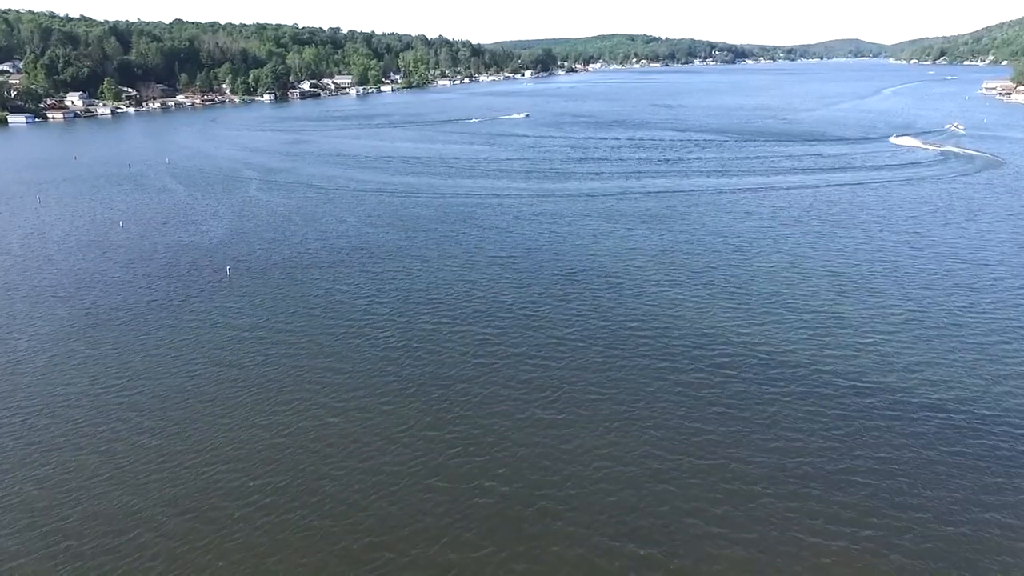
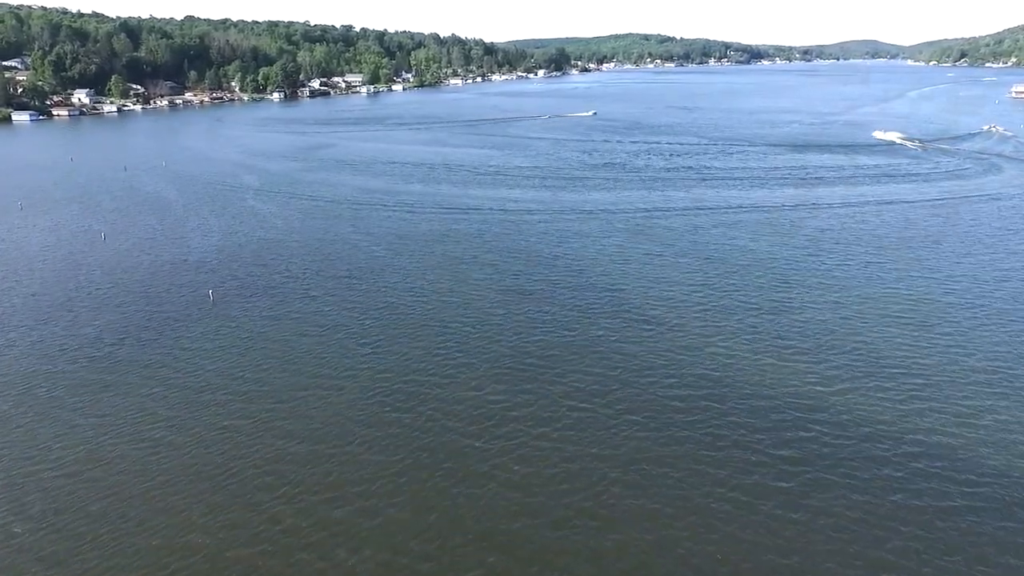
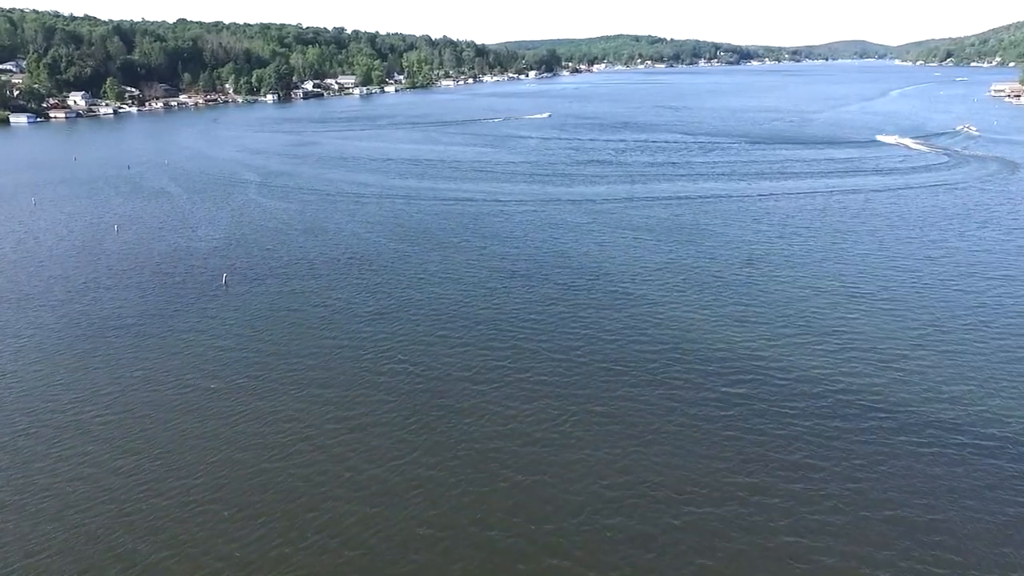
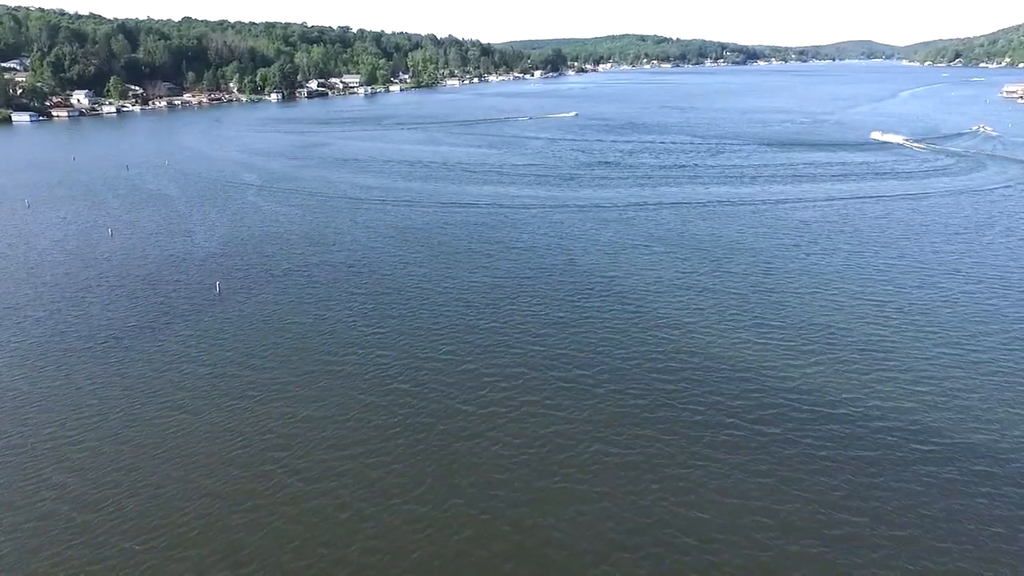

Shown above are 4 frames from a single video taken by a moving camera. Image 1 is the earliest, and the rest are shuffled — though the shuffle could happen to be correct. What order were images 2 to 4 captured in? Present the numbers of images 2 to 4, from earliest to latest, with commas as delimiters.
3, 4, 2
